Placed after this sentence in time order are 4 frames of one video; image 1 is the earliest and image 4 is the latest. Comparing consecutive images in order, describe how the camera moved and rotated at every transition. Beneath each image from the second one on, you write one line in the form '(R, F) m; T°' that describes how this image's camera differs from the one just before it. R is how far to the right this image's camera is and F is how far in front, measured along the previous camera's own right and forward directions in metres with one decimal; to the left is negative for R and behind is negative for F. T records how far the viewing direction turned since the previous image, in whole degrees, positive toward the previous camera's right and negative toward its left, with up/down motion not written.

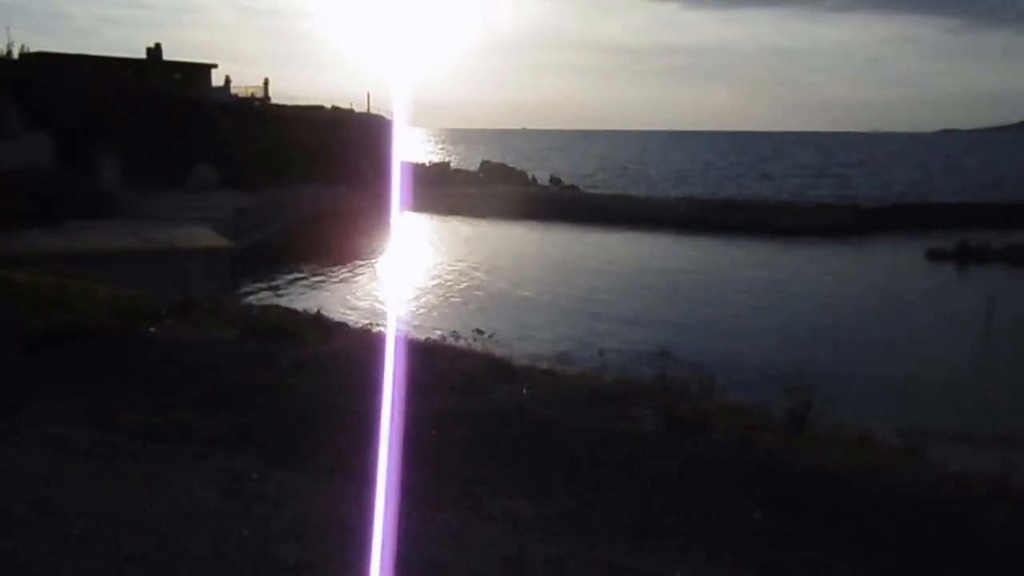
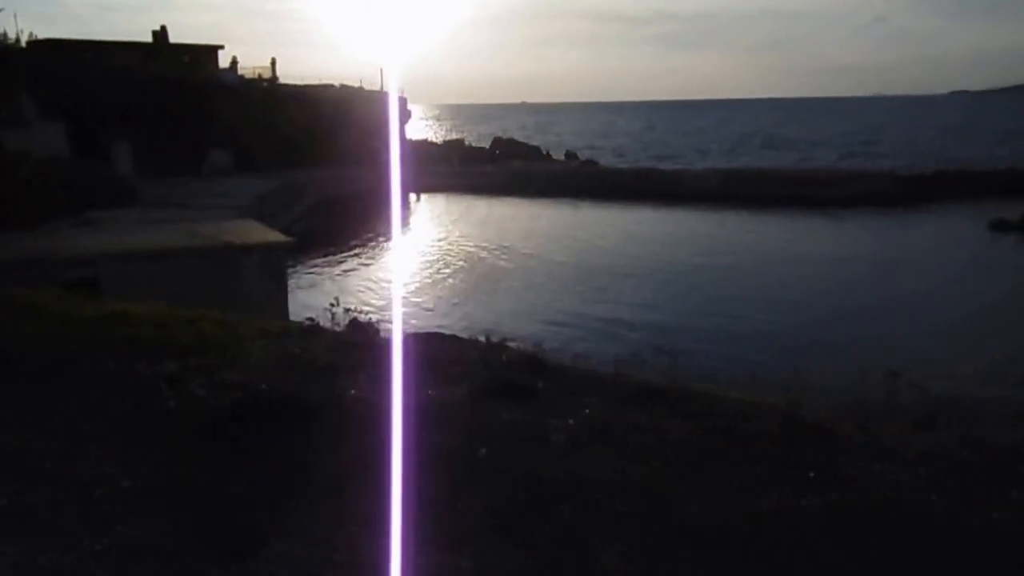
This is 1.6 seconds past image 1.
(-1.1, +1.3) m; 0°
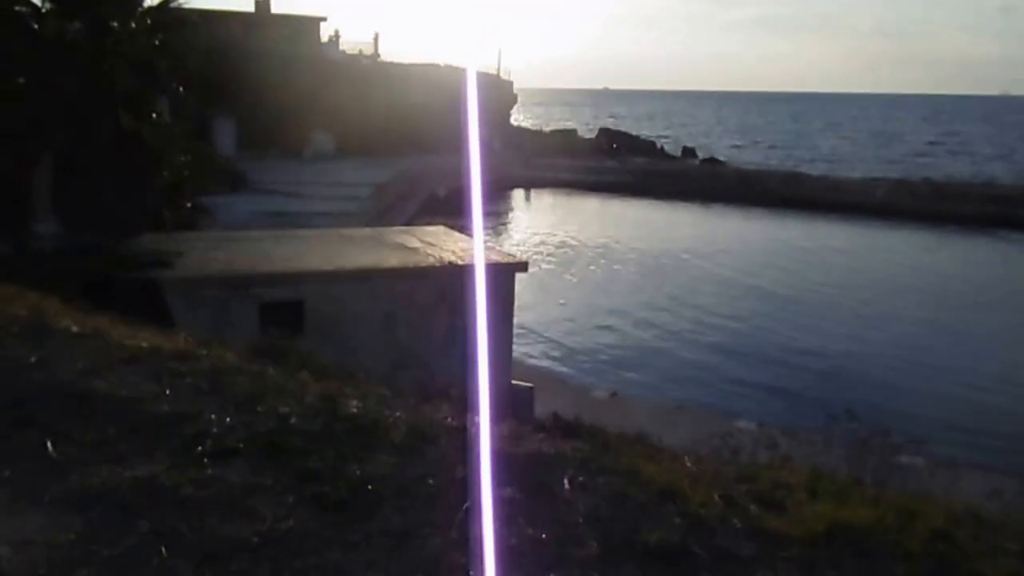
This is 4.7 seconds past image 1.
(-2.5, +2.0) m; -2°
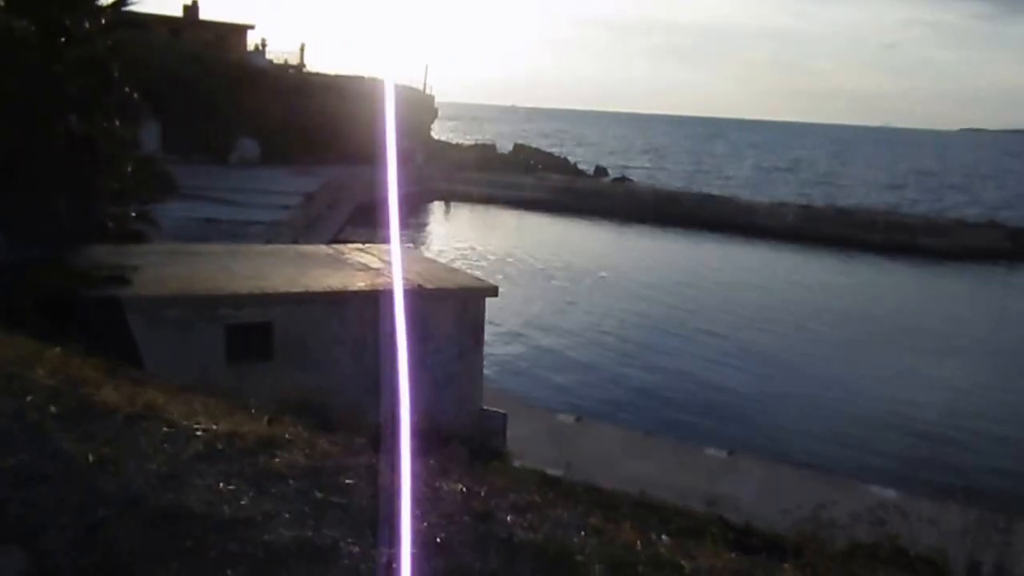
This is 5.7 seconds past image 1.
(-0.9, +0.6) m; +6°
